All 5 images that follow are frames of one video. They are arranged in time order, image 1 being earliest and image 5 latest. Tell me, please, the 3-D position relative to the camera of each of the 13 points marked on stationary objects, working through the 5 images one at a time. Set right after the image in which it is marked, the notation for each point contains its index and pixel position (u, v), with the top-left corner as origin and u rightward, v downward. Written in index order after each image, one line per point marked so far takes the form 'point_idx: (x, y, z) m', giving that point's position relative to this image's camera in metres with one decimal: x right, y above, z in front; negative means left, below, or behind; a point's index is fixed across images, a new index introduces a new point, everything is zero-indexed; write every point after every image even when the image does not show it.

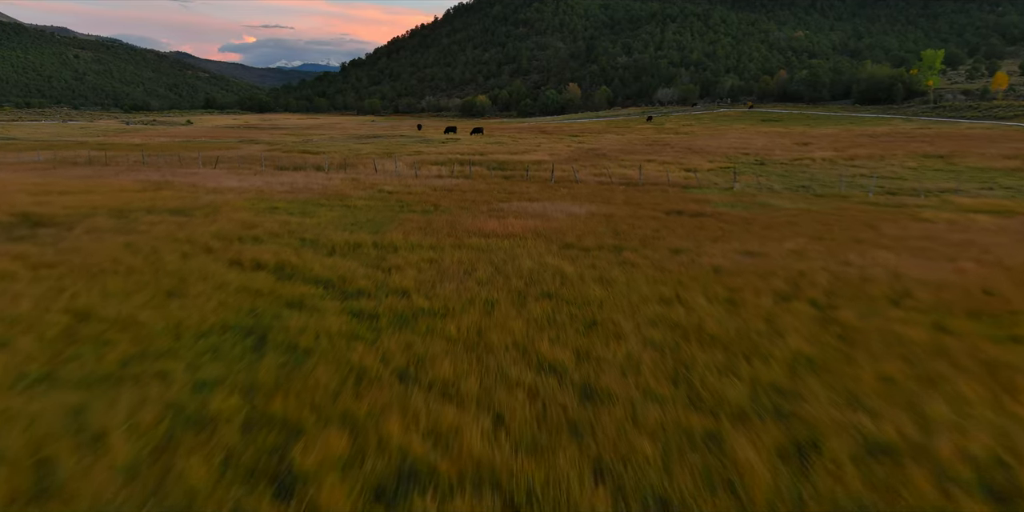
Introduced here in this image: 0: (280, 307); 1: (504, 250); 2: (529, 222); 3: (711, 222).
0: (-2.9, -0.7, +9.4) m
1: (-0.1, +0.1, +14.0) m
2: (+0.4, +0.8, +18.1) m
3: (+5.0, +0.9, +18.6) m
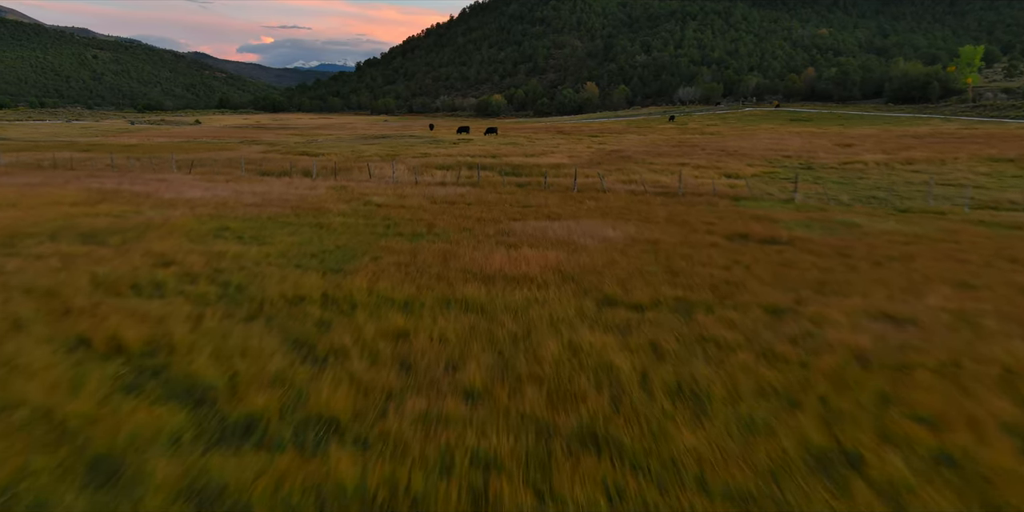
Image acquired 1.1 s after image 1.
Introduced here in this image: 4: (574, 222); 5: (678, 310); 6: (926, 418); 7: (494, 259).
0: (-2.9, -1.4, +4.8) m
1: (0.0, -0.7, +9.3) m
2: (+0.6, 0.0, +13.4) m
3: (+5.3, 0.0, +13.8) m
4: (+1.5, +0.8, +17.8) m
5: (+2.1, -0.7, +9.5) m
6: (+3.3, -1.3, +5.9) m
7: (-0.3, -0.1, +12.7) m
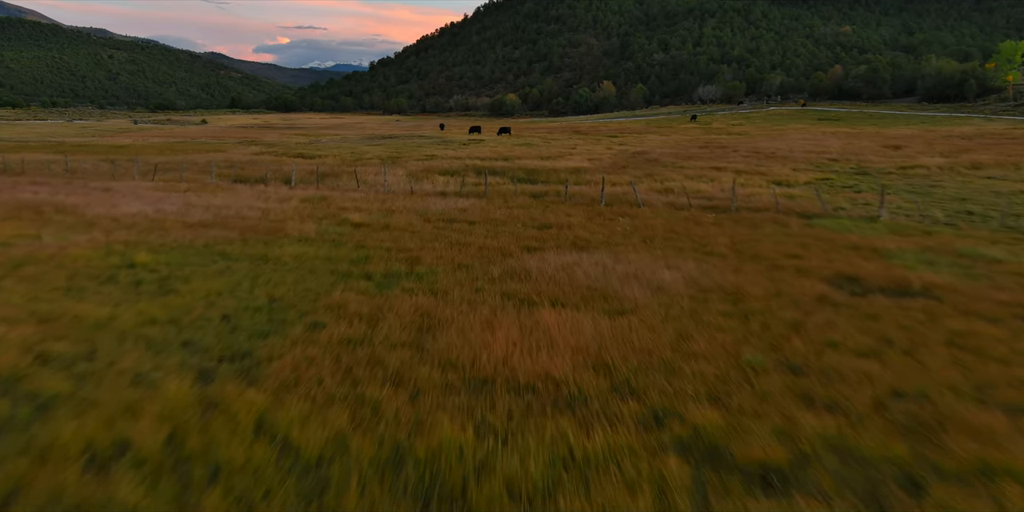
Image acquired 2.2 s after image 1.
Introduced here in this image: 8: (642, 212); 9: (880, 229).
0: (-2.9, -2.2, +0.1) m
1: (+0.1, -1.5, +4.6) m
2: (+0.8, -0.8, +8.7) m
3: (+5.4, -0.8, +9.0) m
4: (+1.7, 0.0, +13.1) m
5: (+2.2, -1.5, +4.8) m
6: (+3.3, -2.1, +1.1) m
7: (-0.2, -0.8, +8.0) m
8: (+3.4, +1.2, +19.6) m
9: (+8.5, +0.6, +17.1) m
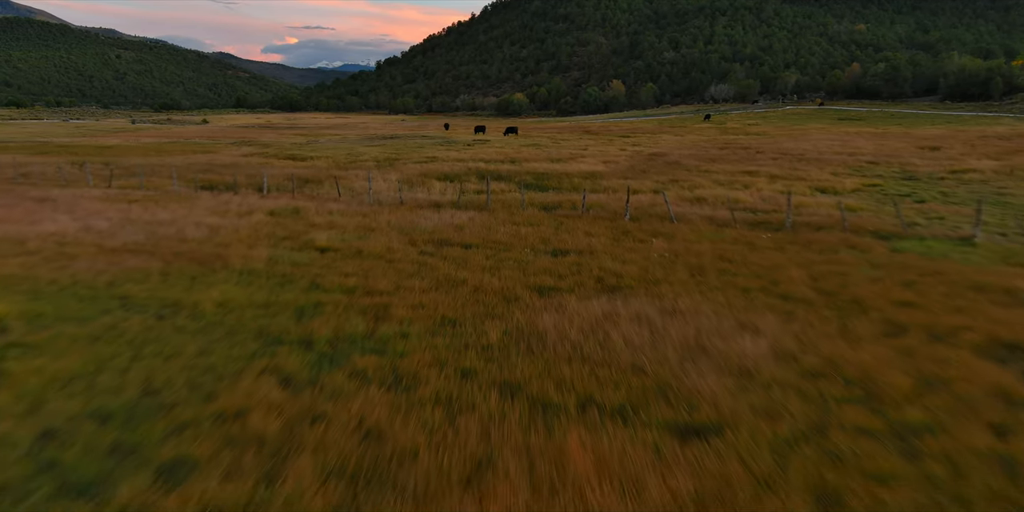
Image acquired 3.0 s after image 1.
0: (-2.9, -2.8, -3.5) m
1: (+0.1, -2.1, +1.0) m
2: (+0.8, -1.4, +5.1) m
3: (+5.5, -1.4, +5.4) m
4: (+1.8, -0.6, +9.5) m
5: (+2.2, -2.1, +1.1) m
6: (+3.2, -2.7, -2.5) m
7: (-0.1, -1.4, +4.4) m
8: (+3.6, +0.6, +15.9) m
9: (+8.6, 0.0, +13.4) m
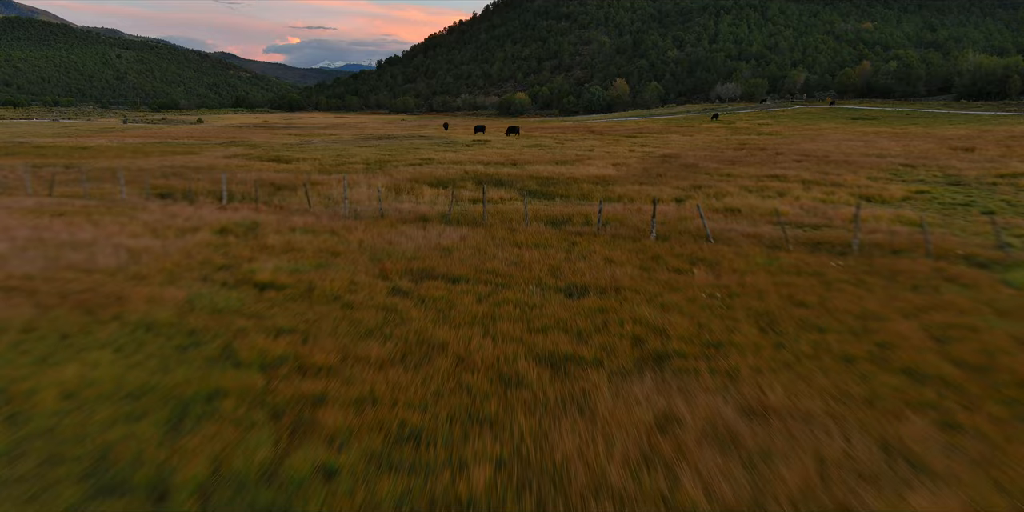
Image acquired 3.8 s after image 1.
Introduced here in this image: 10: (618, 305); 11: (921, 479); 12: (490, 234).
0: (-3.0, -3.3, -6.7) m
1: (+0.1, -2.6, -2.3) m
2: (+0.8, -1.9, +1.8) m
3: (+5.5, -1.9, +2.1) m
4: (+1.8, -1.1, +6.3) m
5: (+2.2, -2.6, -2.1) m
6: (+3.2, -3.2, -5.7) m
7: (-0.1, -2.0, +1.2) m
8: (+3.6, 0.0, +12.7) m
9: (+8.6, -0.5, +10.1) m
10: (+1.3, -0.6, +9.2) m
11: (+2.6, -1.4, +4.8) m
12: (-0.4, +0.4, +14.7) m
